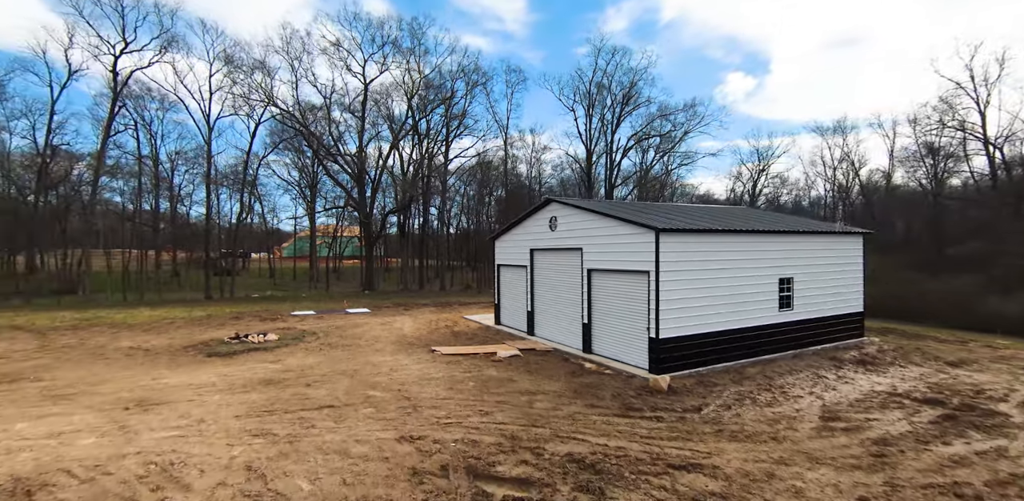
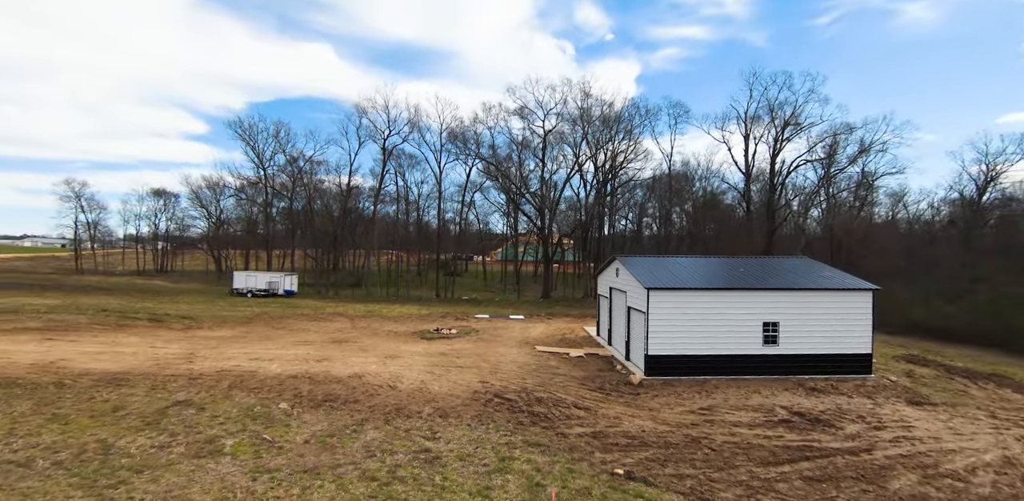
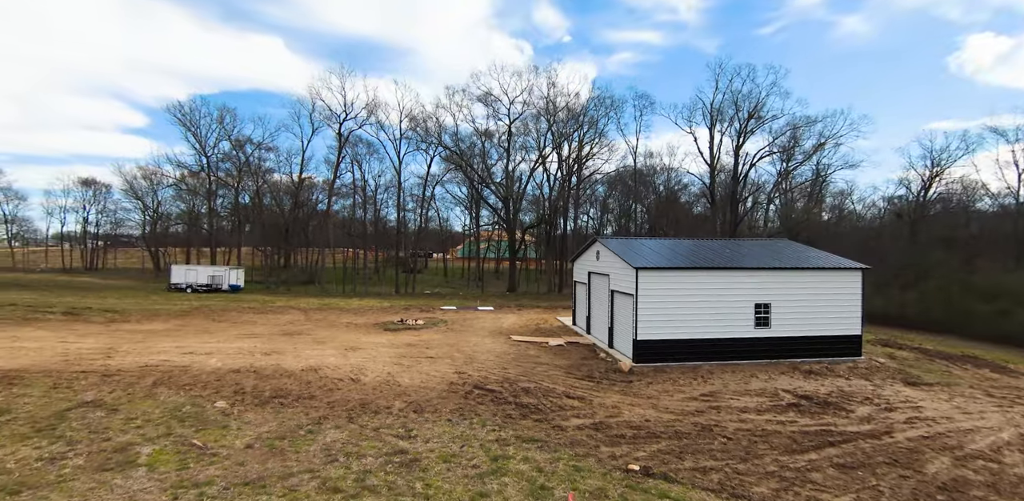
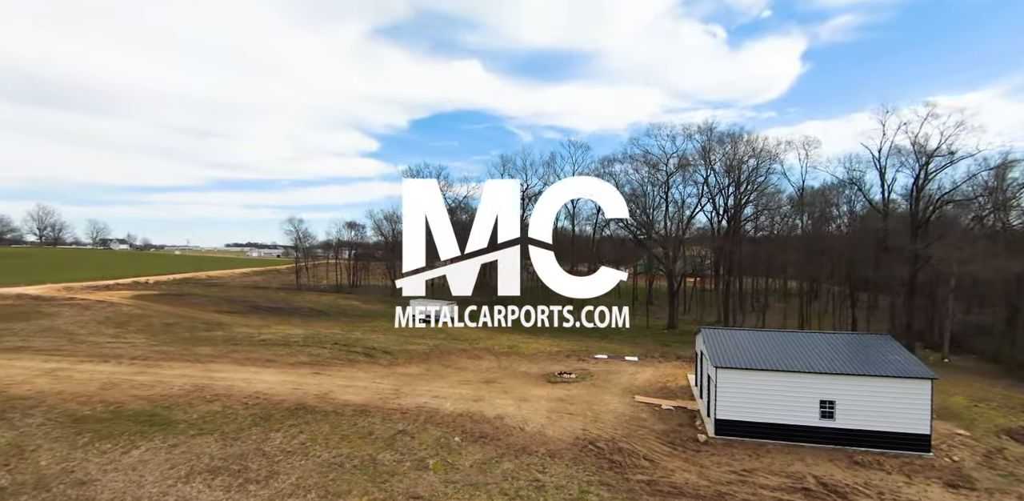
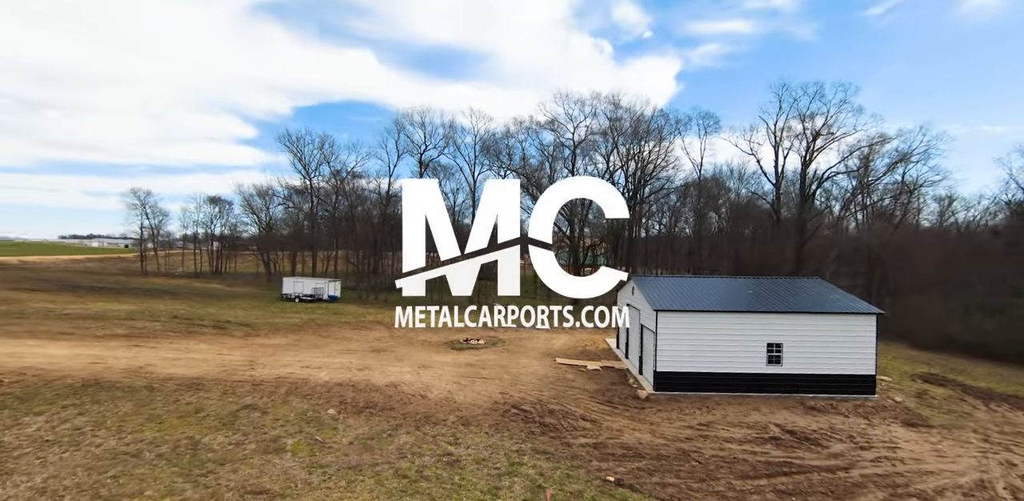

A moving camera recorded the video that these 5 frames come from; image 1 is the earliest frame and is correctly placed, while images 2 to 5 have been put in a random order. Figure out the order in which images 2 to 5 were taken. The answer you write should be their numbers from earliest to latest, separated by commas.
3, 2, 5, 4
